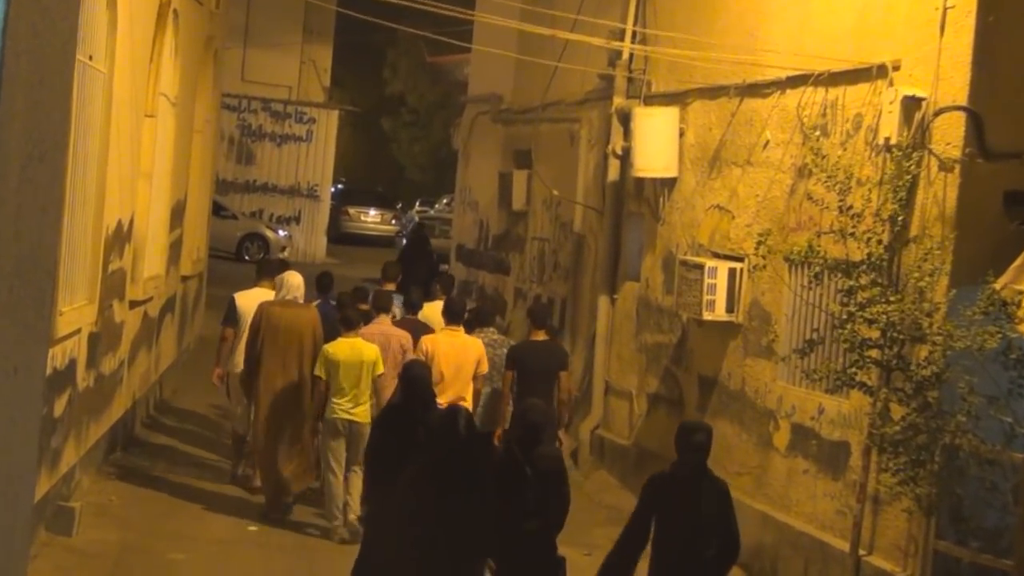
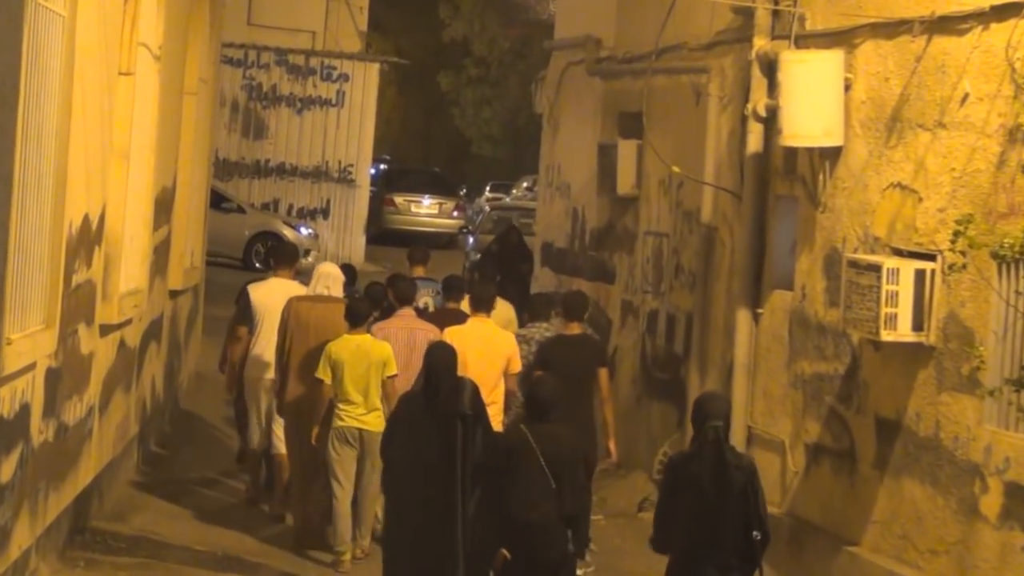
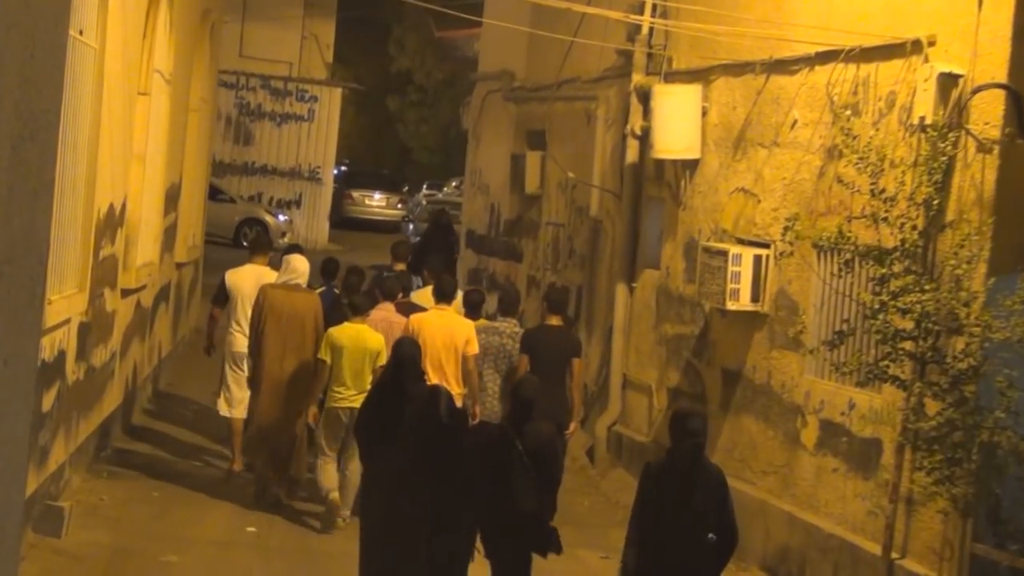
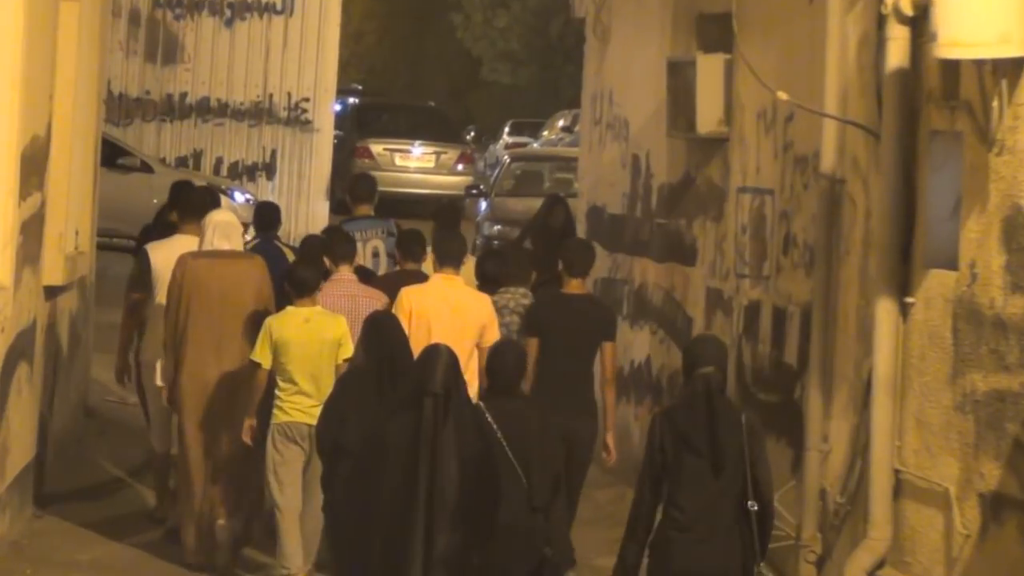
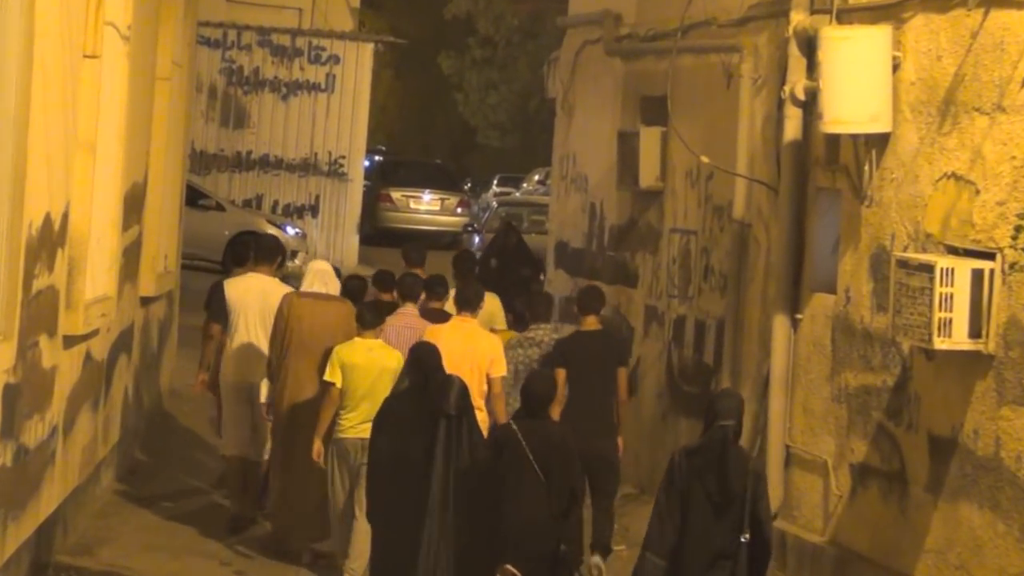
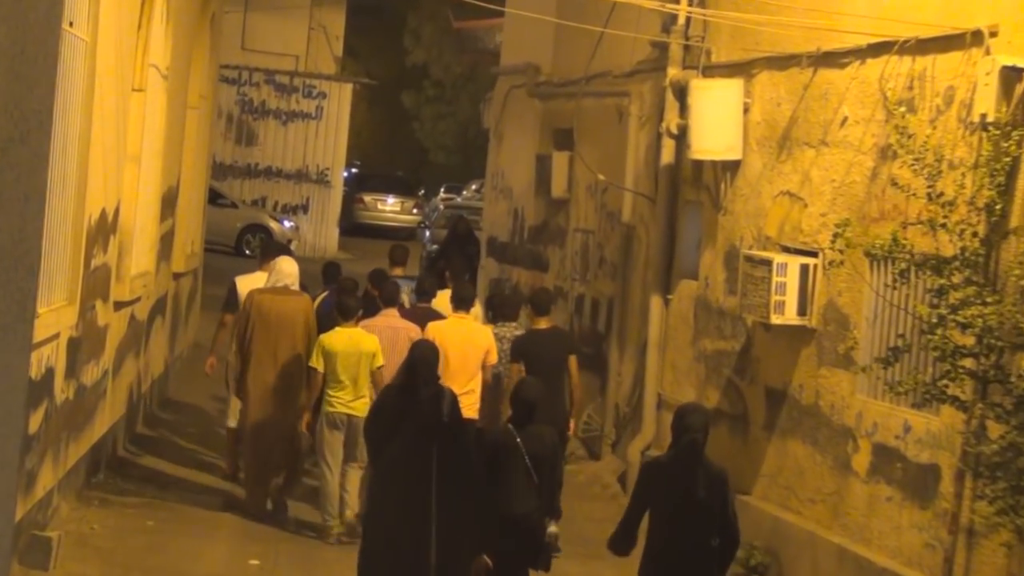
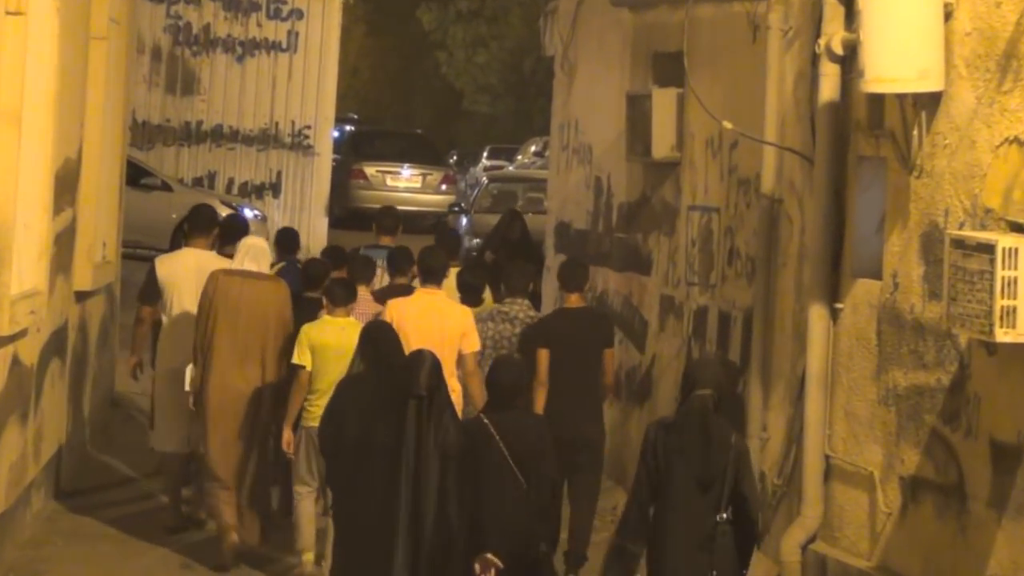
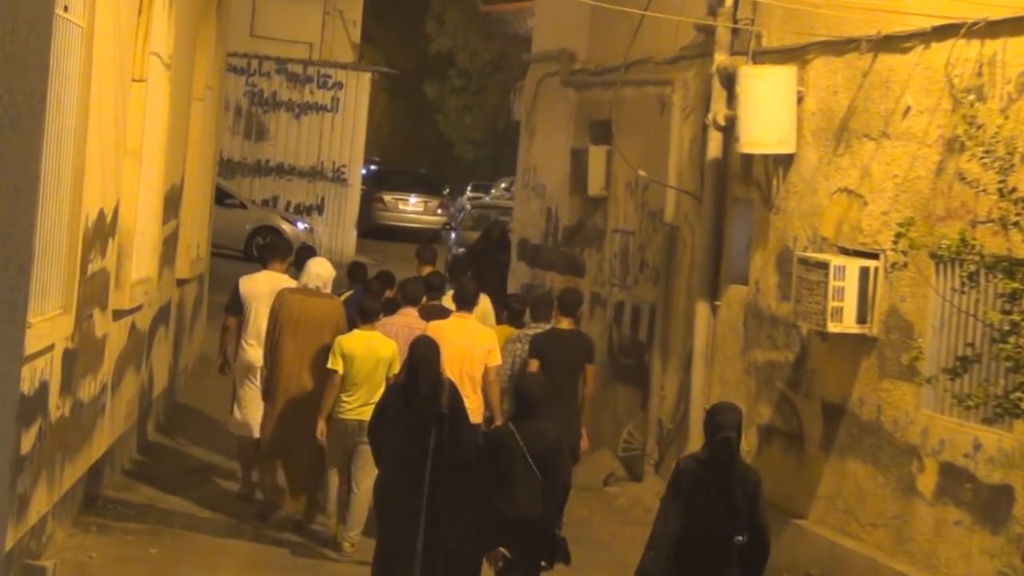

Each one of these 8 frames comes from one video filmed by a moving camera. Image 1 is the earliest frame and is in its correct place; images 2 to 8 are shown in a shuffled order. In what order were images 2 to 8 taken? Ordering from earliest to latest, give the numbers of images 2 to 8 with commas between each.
3, 6, 8, 2, 5, 7, 4
